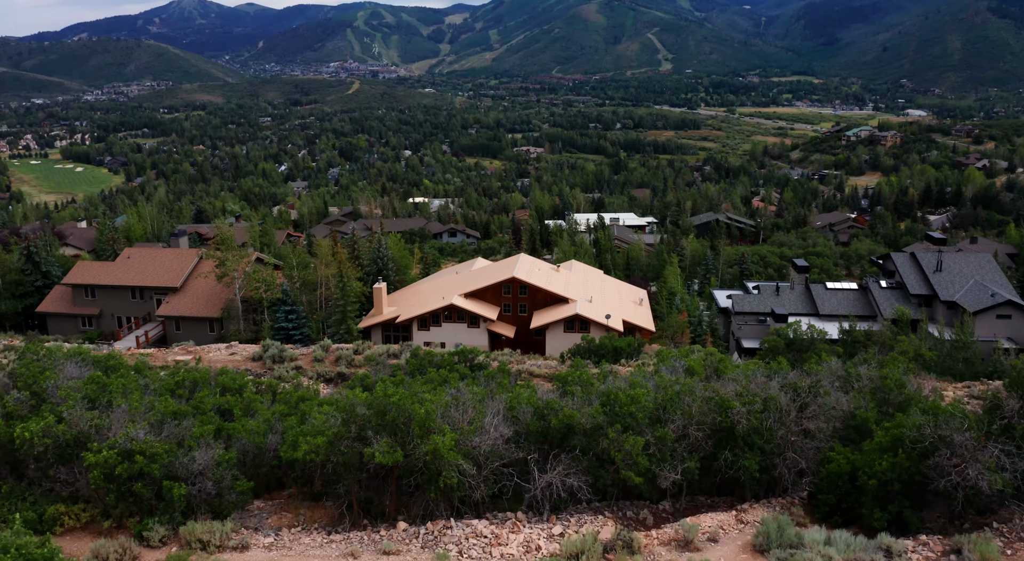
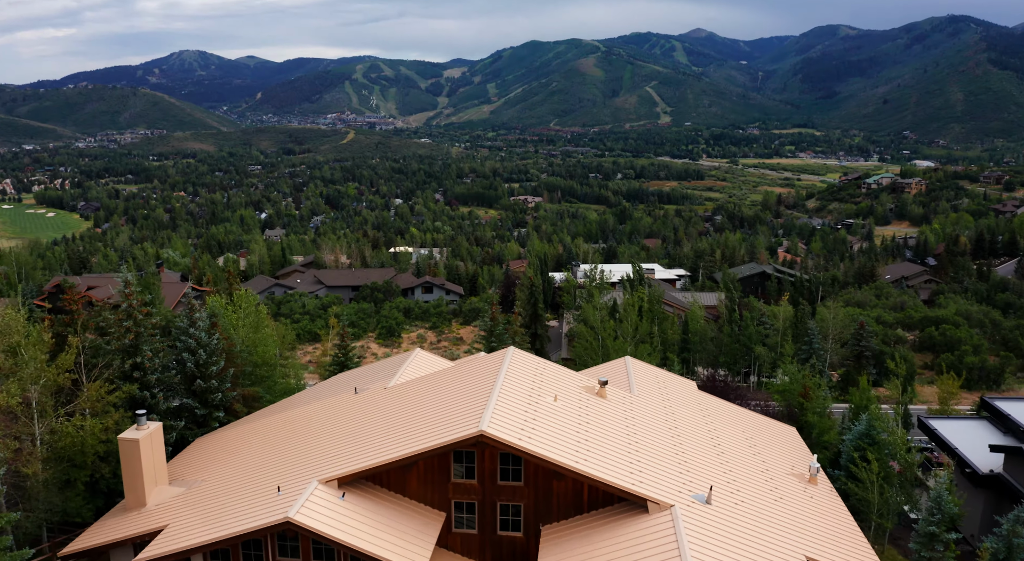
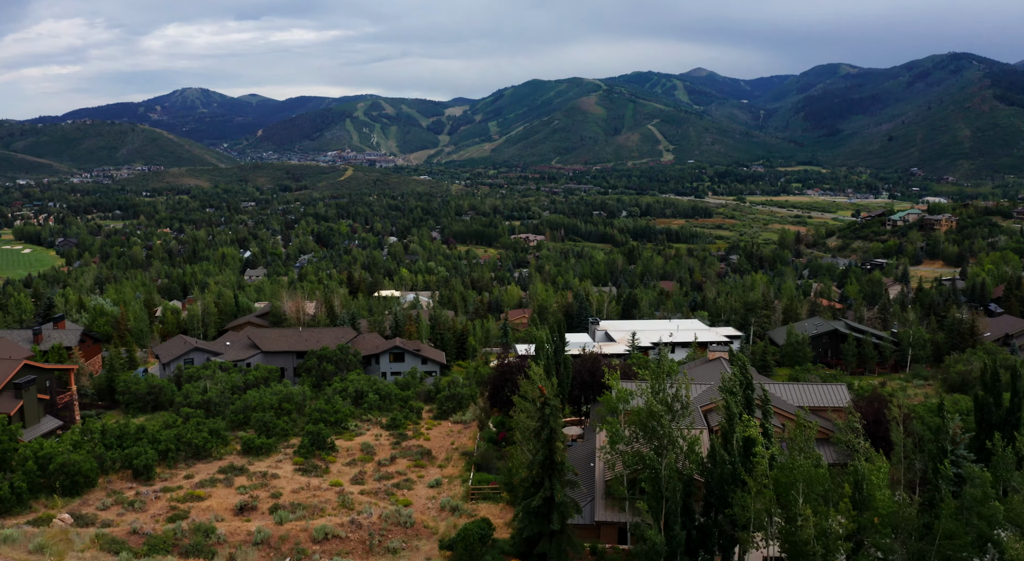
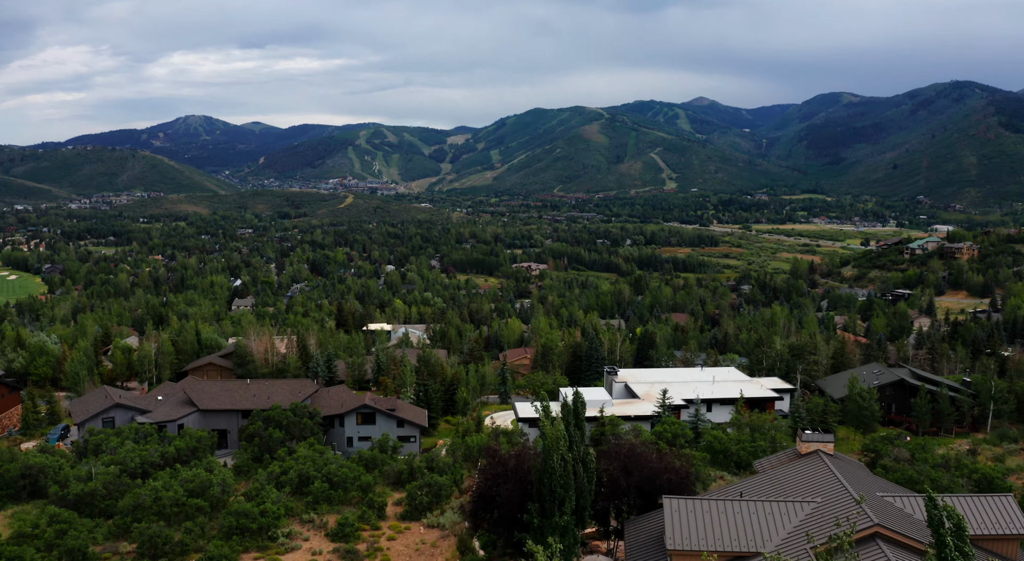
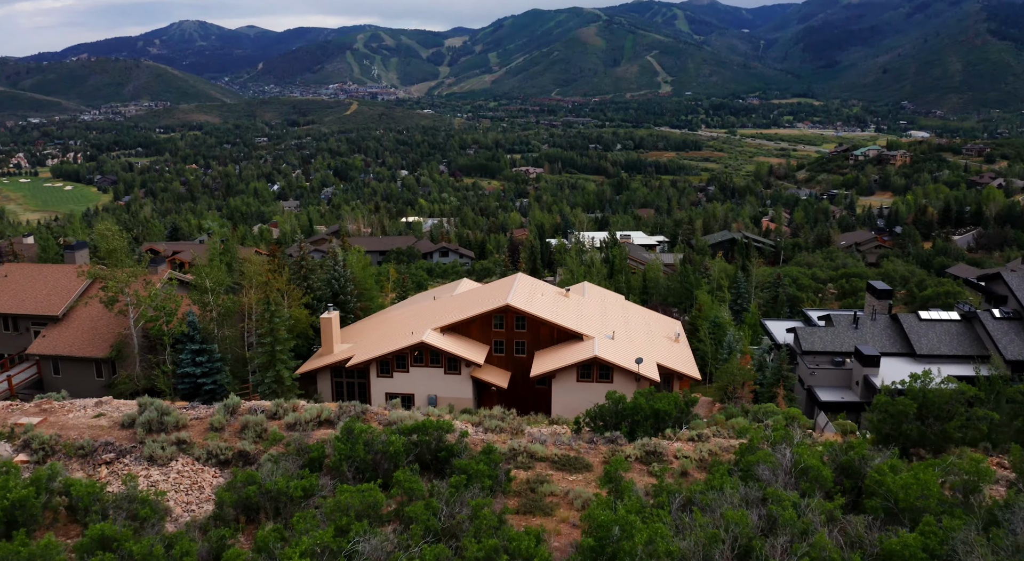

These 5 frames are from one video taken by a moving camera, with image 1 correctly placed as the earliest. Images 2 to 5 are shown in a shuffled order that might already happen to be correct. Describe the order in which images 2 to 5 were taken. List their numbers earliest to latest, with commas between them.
5, 2, 3, 4
